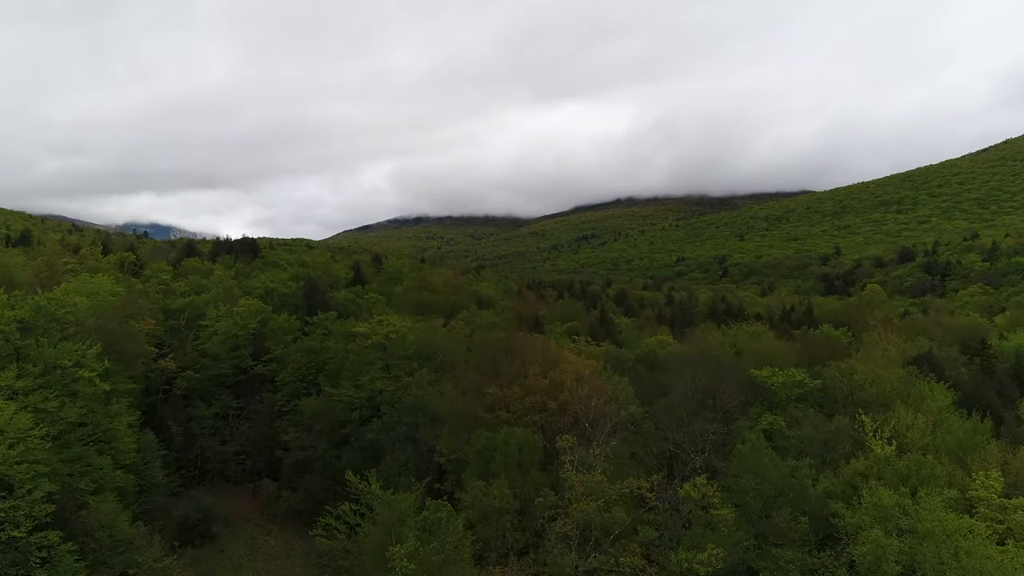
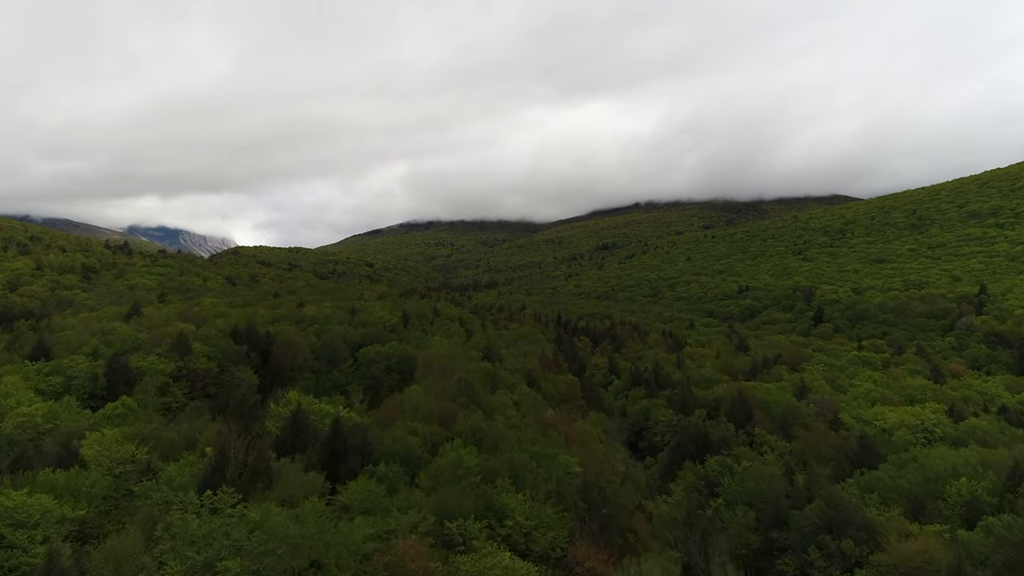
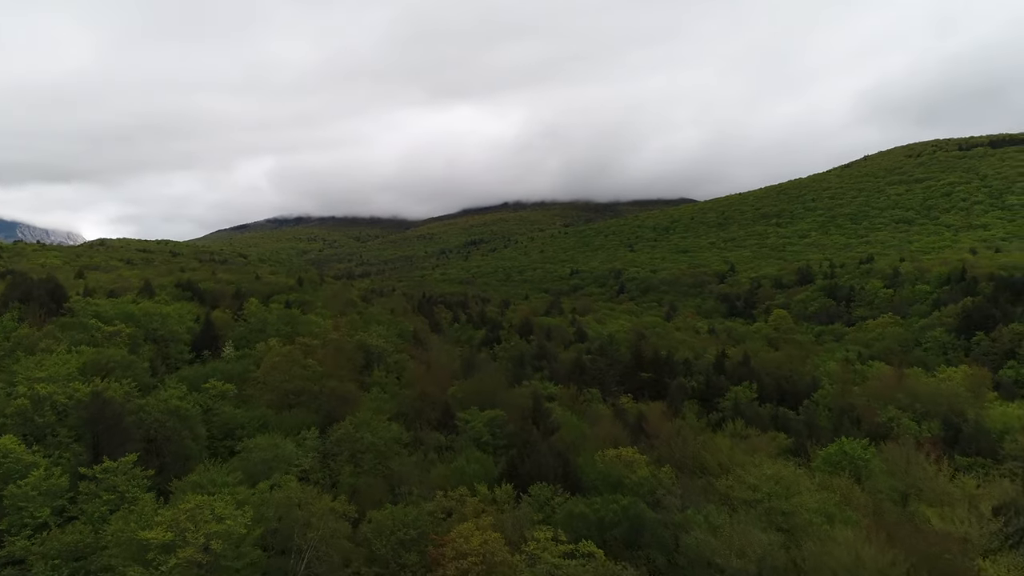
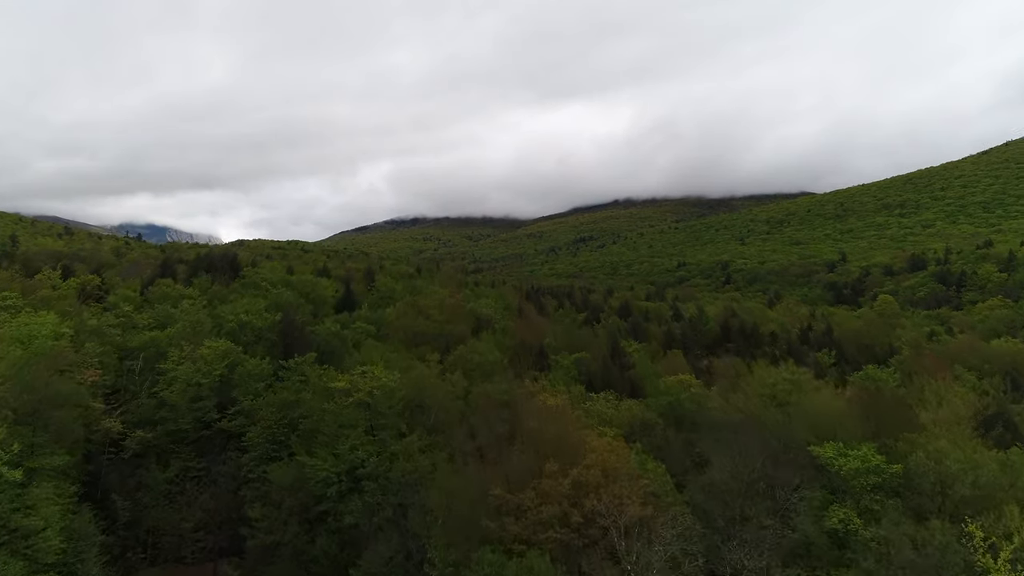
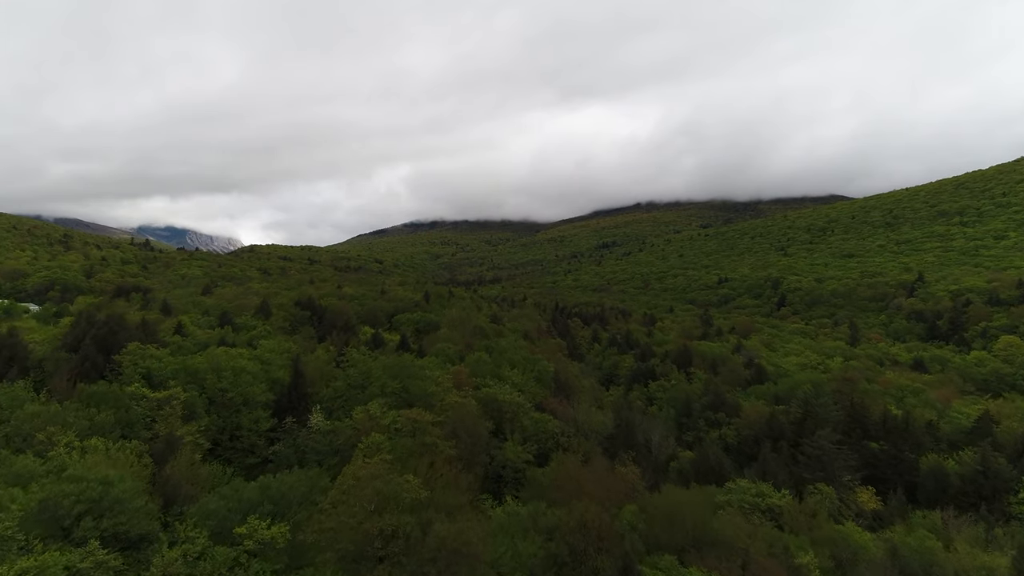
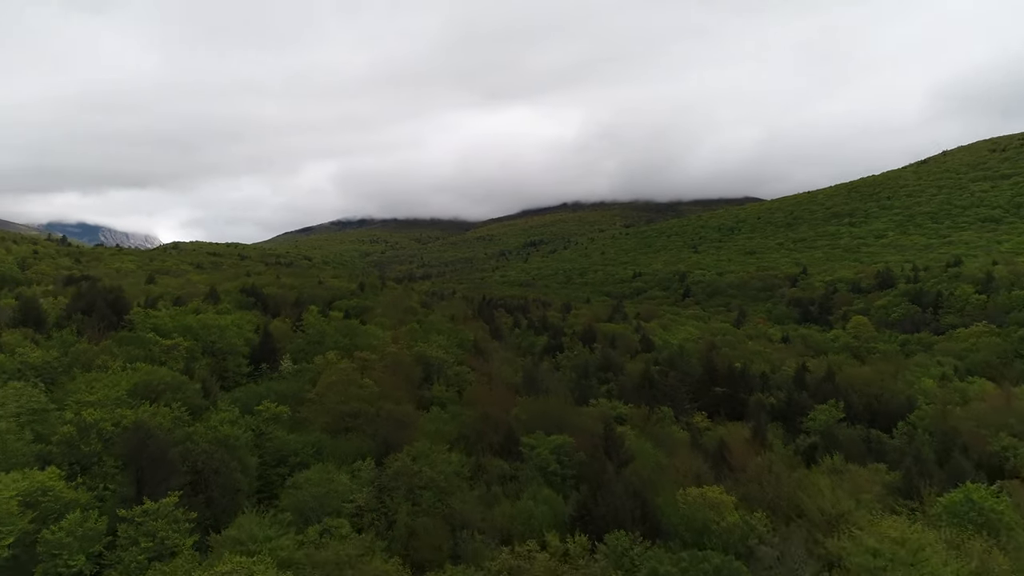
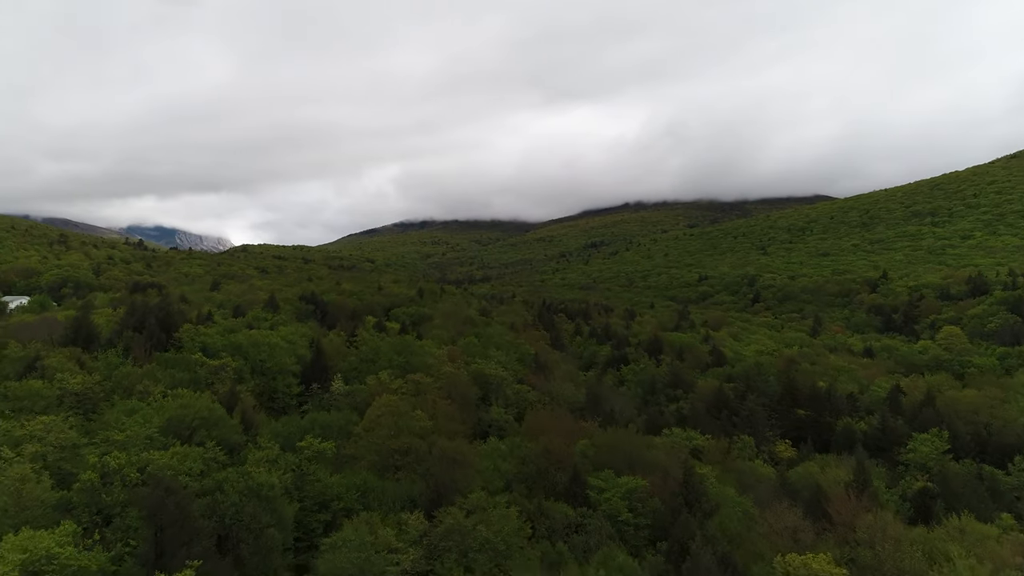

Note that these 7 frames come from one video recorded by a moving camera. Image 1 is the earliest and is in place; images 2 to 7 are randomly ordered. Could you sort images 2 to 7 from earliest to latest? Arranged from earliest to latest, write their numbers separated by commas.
4, 3, 6, 7, 5, 2
